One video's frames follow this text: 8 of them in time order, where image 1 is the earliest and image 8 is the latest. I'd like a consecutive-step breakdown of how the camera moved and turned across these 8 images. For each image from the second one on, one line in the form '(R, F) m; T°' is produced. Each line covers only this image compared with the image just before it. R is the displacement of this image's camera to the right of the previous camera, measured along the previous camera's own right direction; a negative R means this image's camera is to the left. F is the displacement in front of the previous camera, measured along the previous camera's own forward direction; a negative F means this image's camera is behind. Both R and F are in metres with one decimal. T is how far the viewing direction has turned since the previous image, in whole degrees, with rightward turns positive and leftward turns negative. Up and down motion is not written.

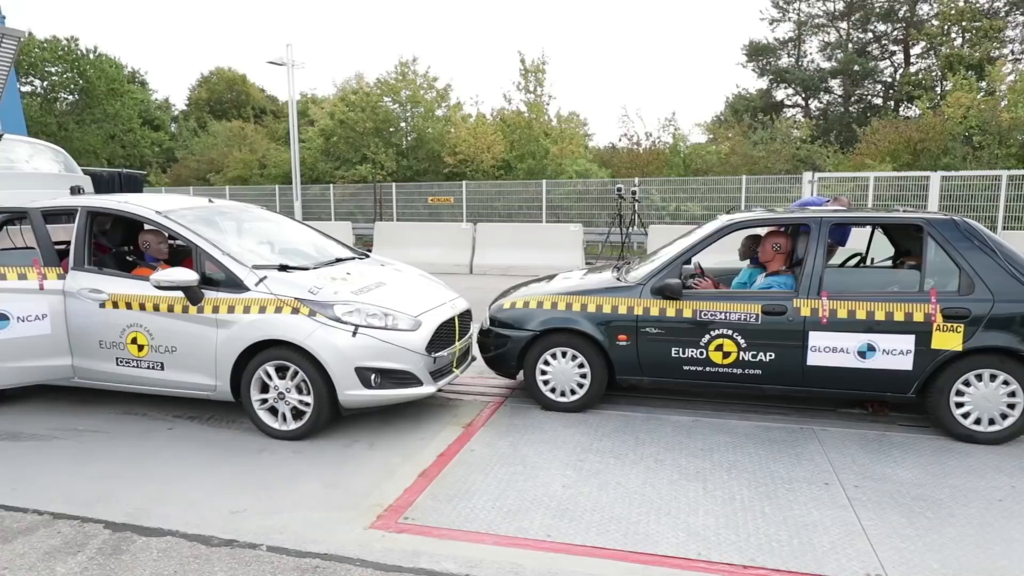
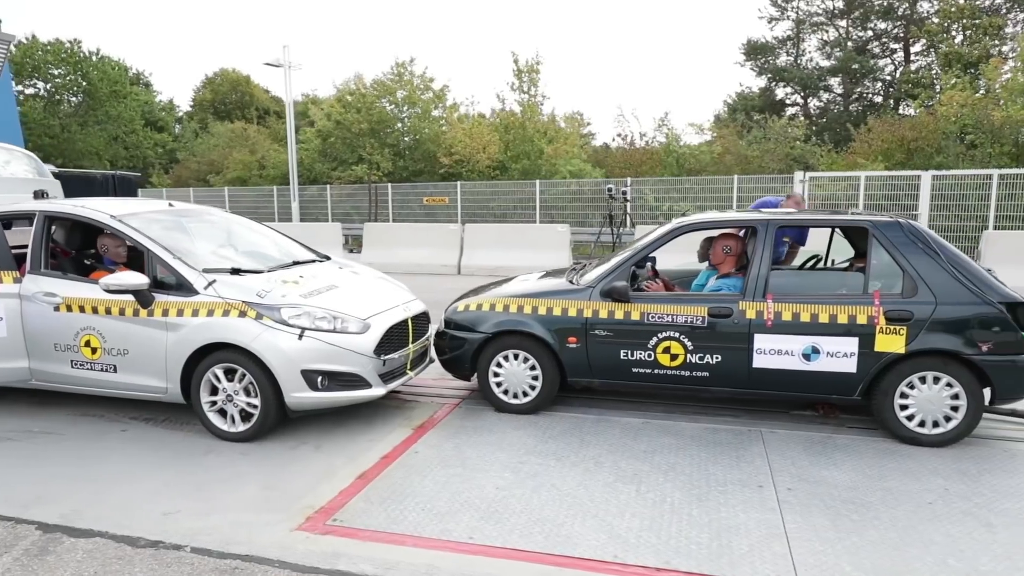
(+0.4, 0.0) m; -1°
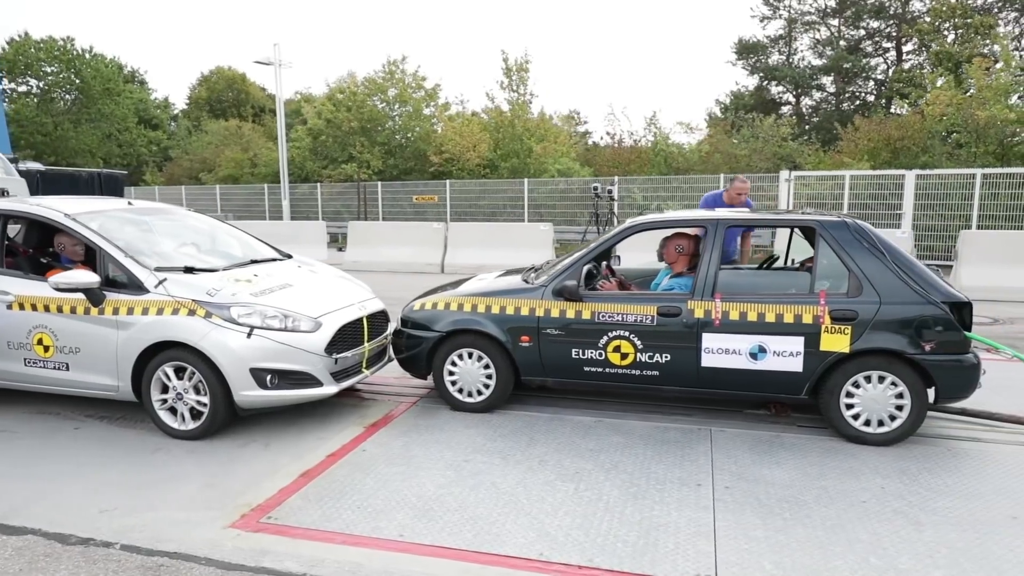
(+0.4, 0.0) m; 0°
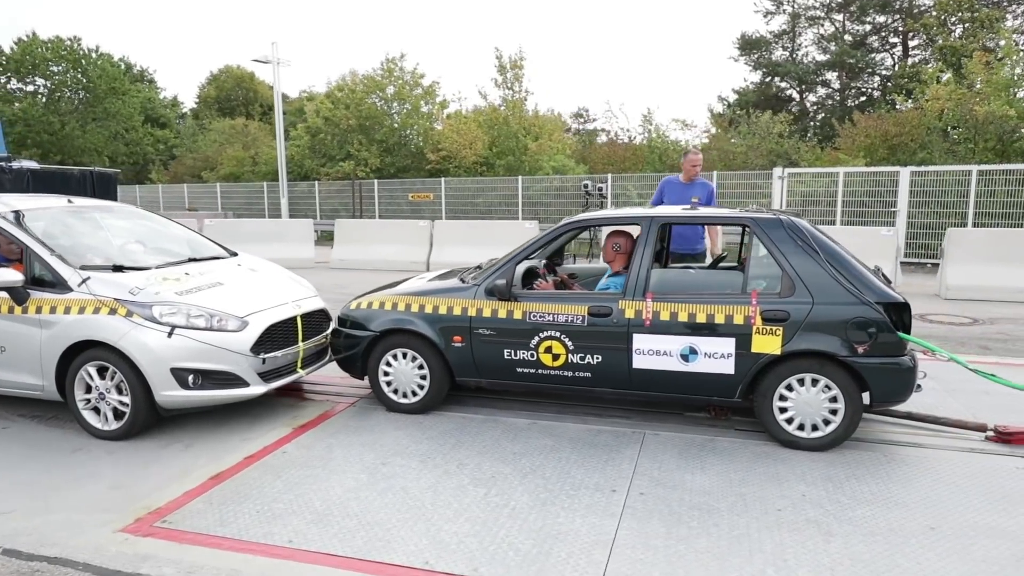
(+0.6, +0.1) m; -1°
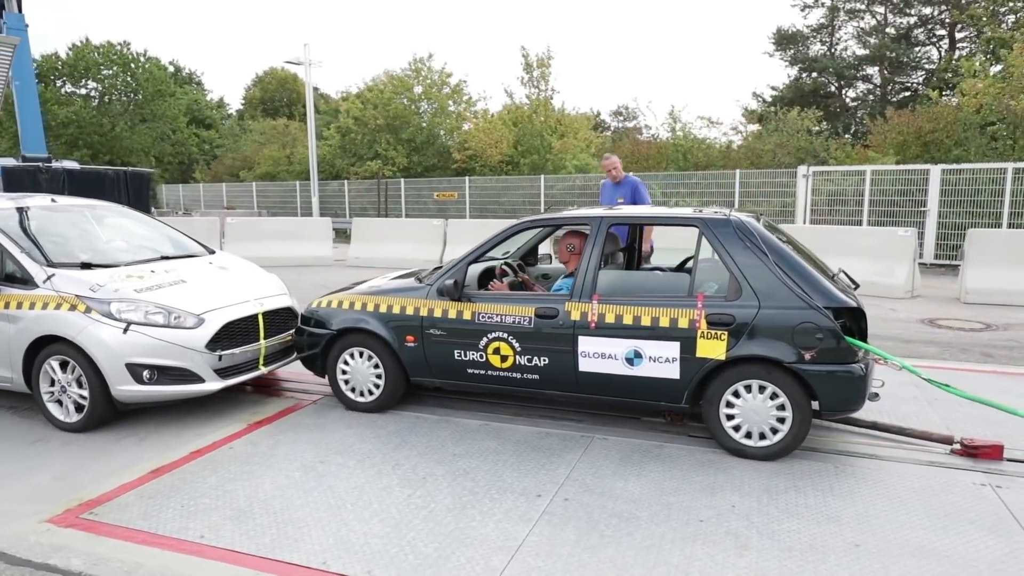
(+0.7, +0.1) m; -4°
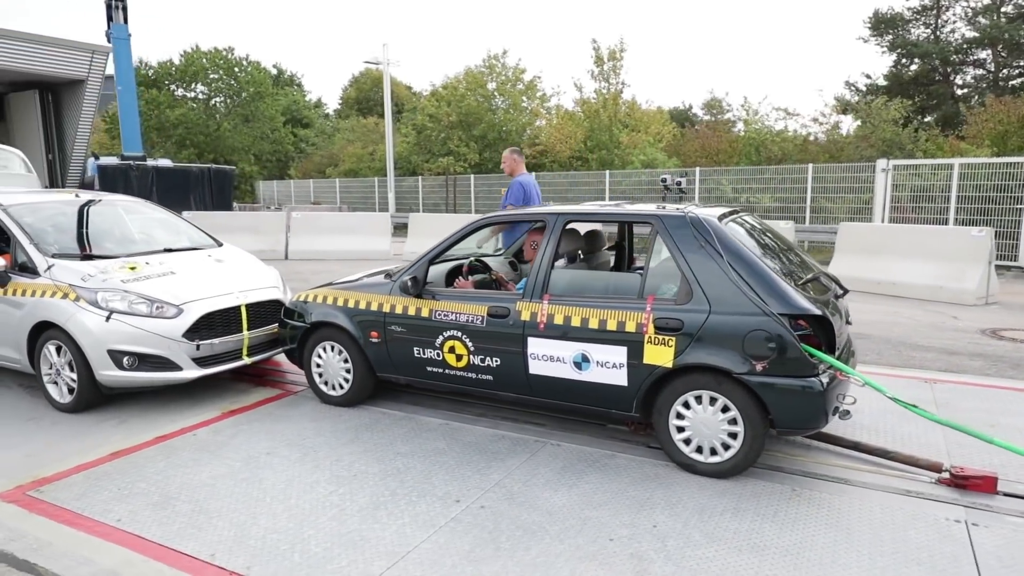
(+1.0, +0.2) m; -8°
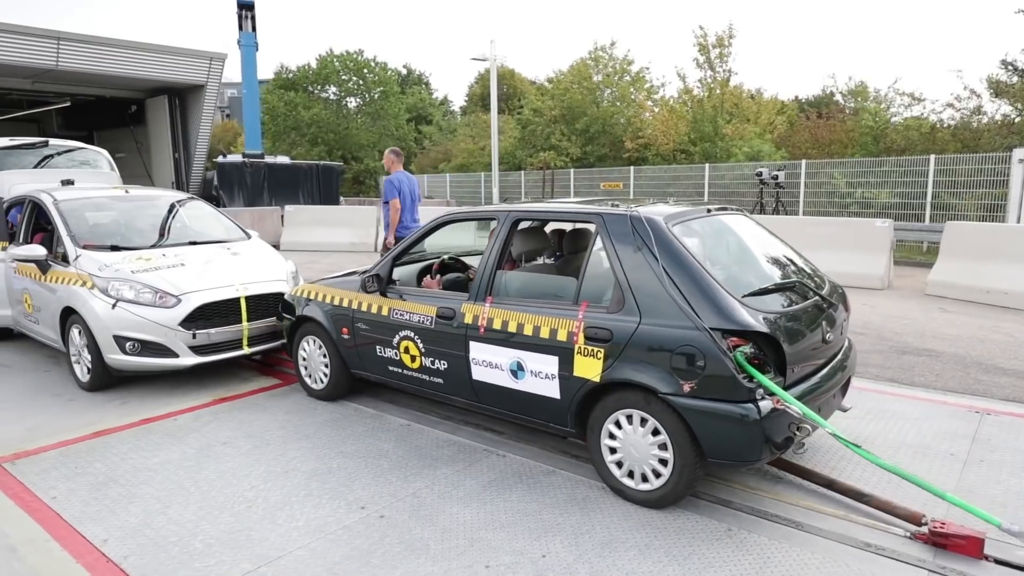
(+1.2, +0.3) m; -11°
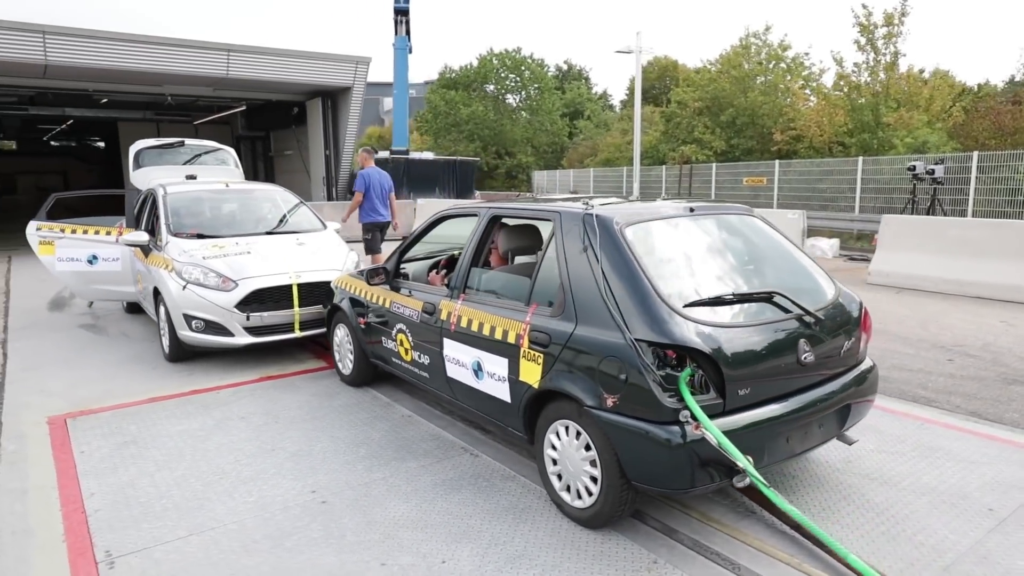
(+1.1, +0.2) m; -14°
